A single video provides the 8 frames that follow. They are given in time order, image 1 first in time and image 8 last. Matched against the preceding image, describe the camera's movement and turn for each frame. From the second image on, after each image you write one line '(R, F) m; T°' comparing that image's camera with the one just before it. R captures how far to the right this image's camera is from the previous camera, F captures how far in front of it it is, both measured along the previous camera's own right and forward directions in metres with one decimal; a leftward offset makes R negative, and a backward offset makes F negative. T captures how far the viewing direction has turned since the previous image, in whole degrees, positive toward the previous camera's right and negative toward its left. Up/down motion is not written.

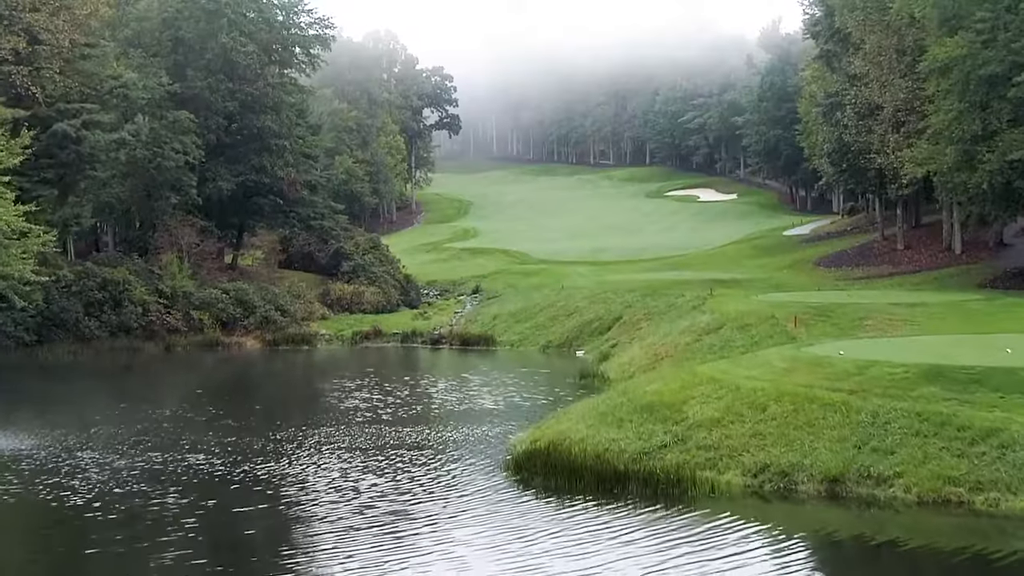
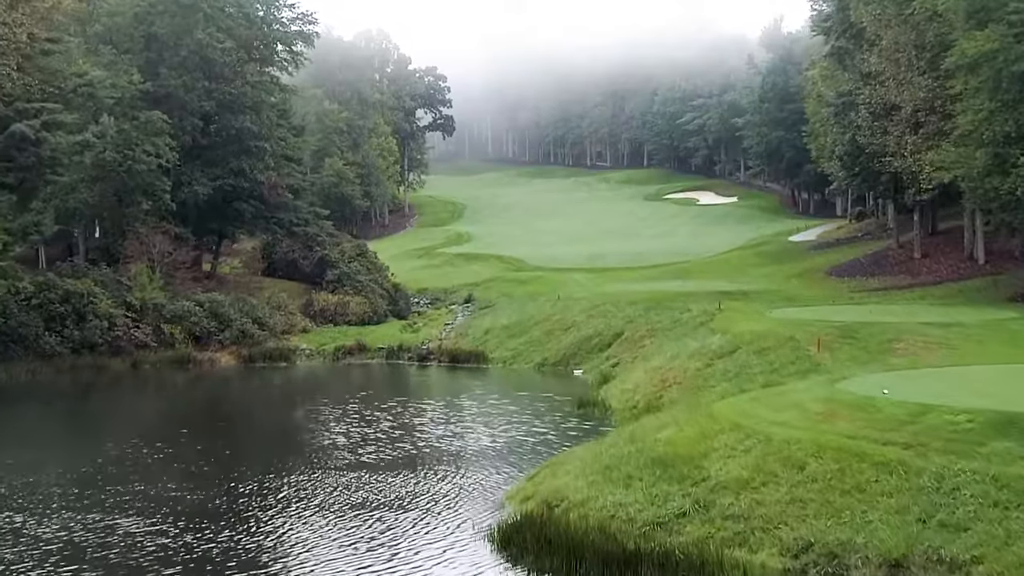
(+0.1, +2.6) m; 0°
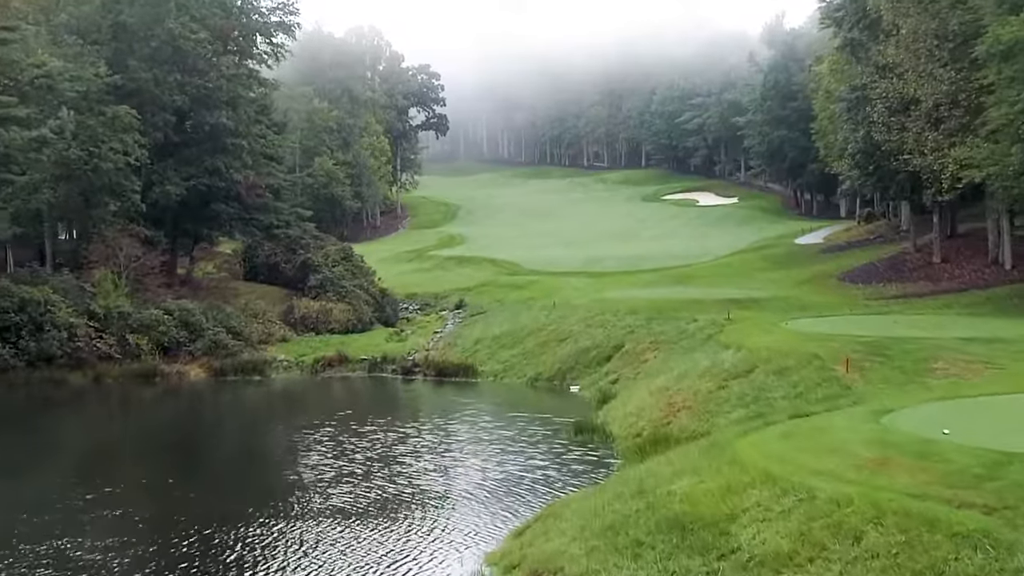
(+0.1, +2.6) m; 0°
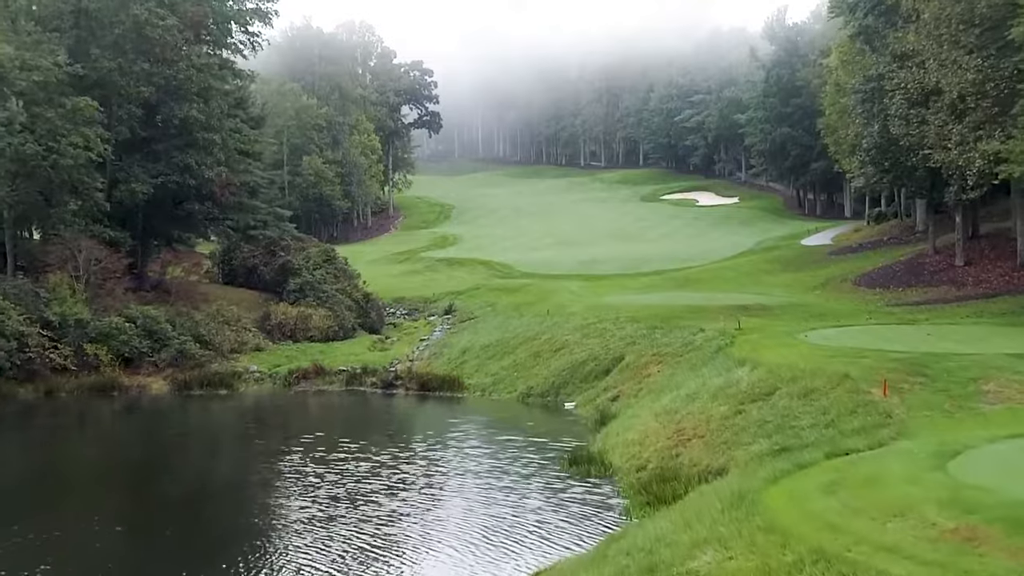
(+0.1, +2.7) m; 0°
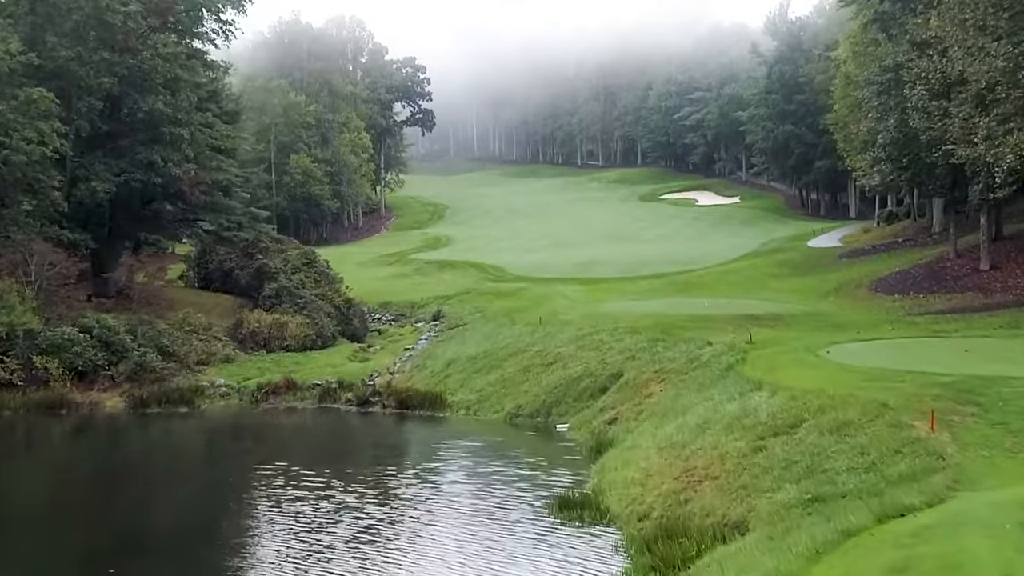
(+0.2, +2.7) m; 0°
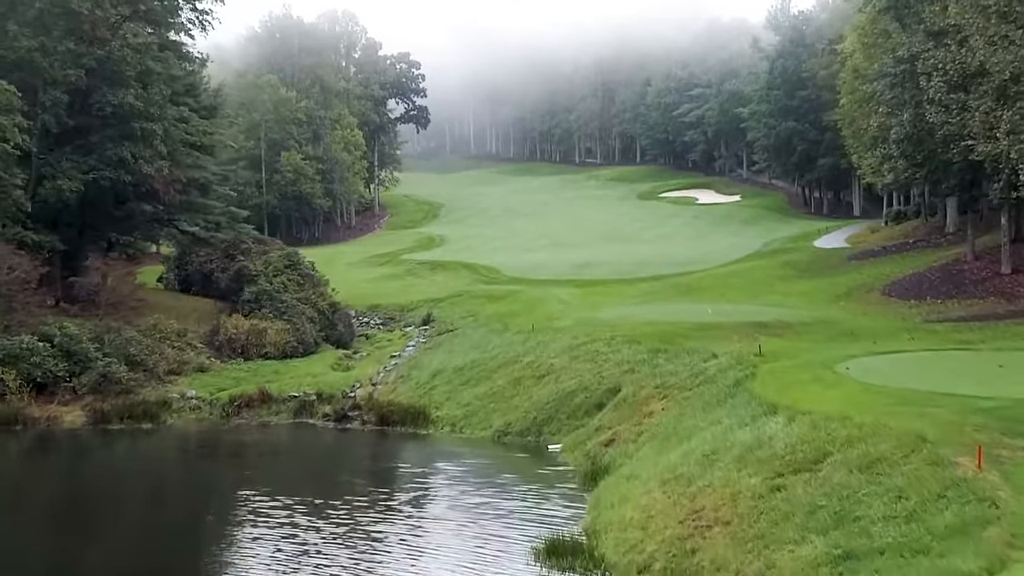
(+0.1, +2.0) m; 0°
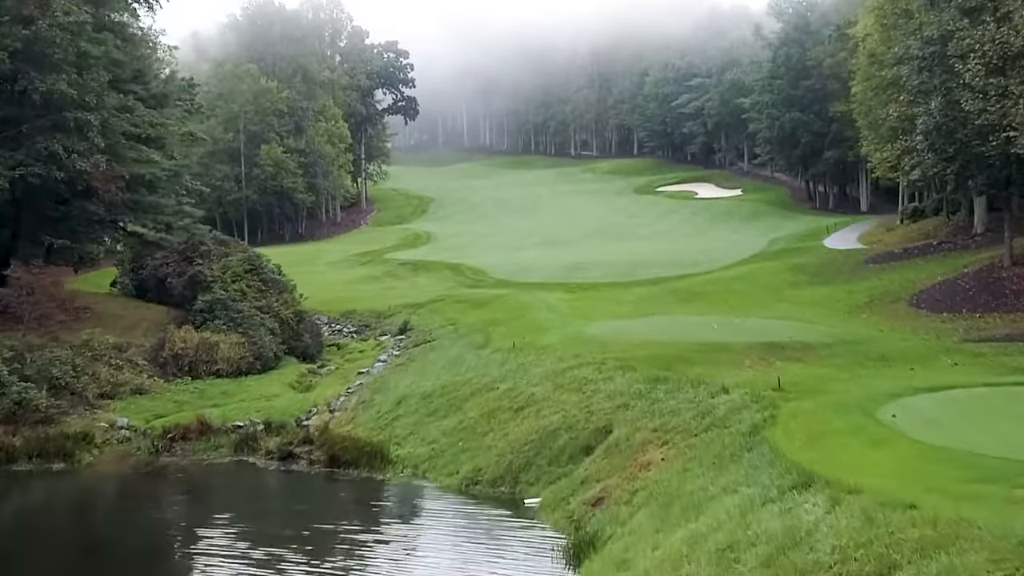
(+0.3, +3.8) m; 0°
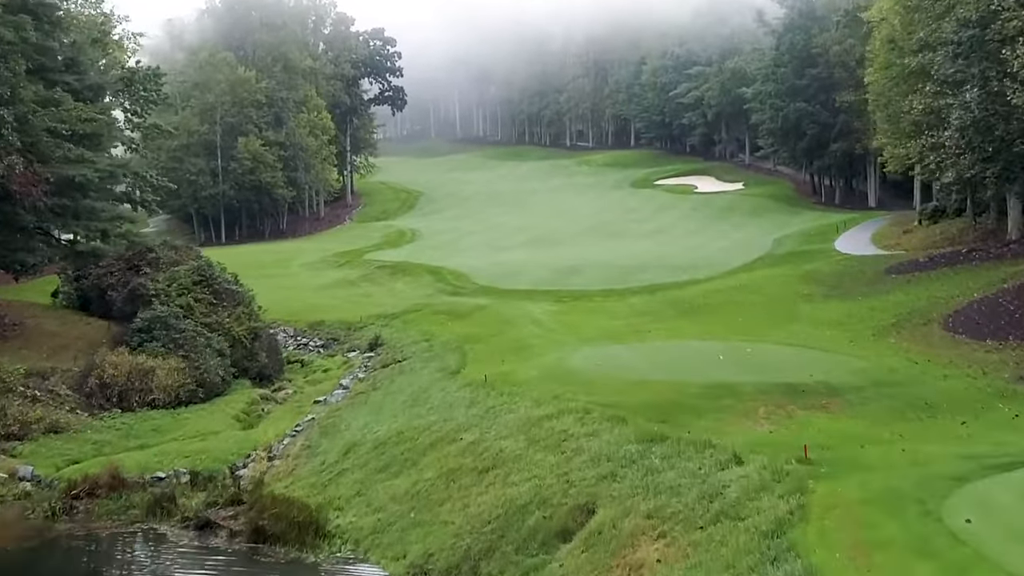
(+0.4, +3.9) m; 0°
